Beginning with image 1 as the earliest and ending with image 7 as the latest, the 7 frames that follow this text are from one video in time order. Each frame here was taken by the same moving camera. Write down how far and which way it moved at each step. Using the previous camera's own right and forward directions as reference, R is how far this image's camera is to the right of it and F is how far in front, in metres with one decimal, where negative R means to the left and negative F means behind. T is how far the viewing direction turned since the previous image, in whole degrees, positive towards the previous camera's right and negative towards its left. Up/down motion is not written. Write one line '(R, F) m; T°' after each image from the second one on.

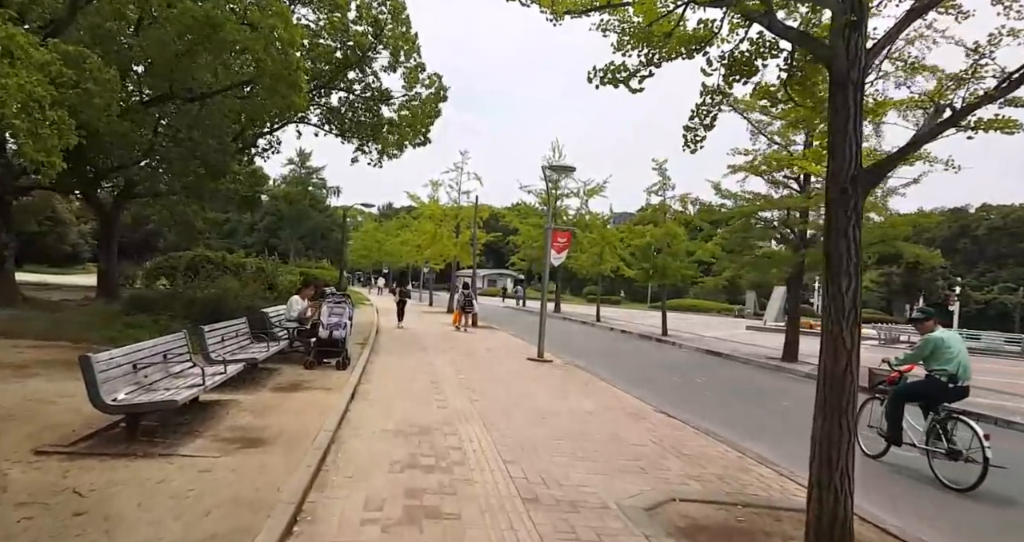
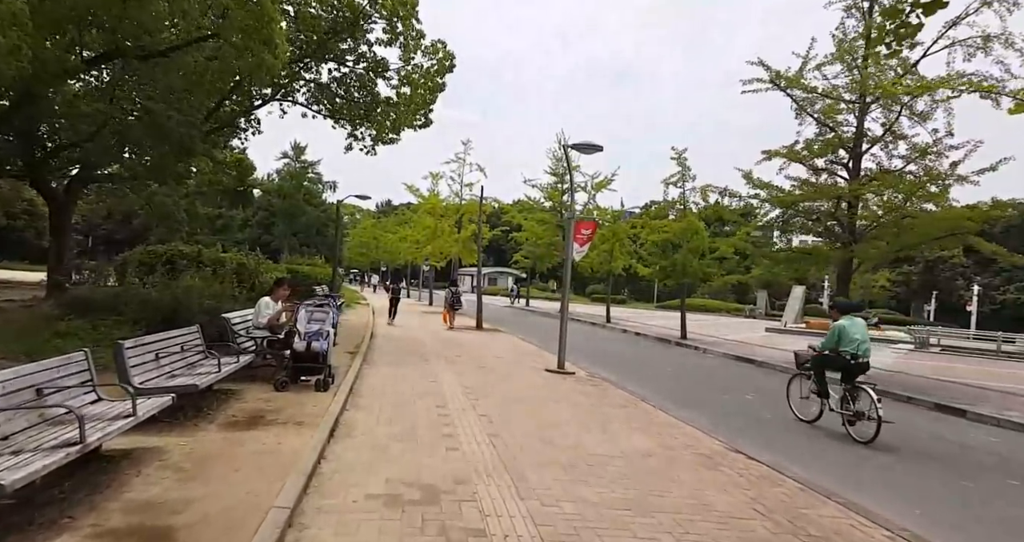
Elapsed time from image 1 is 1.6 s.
(-0.3, +2.2) m; 0°
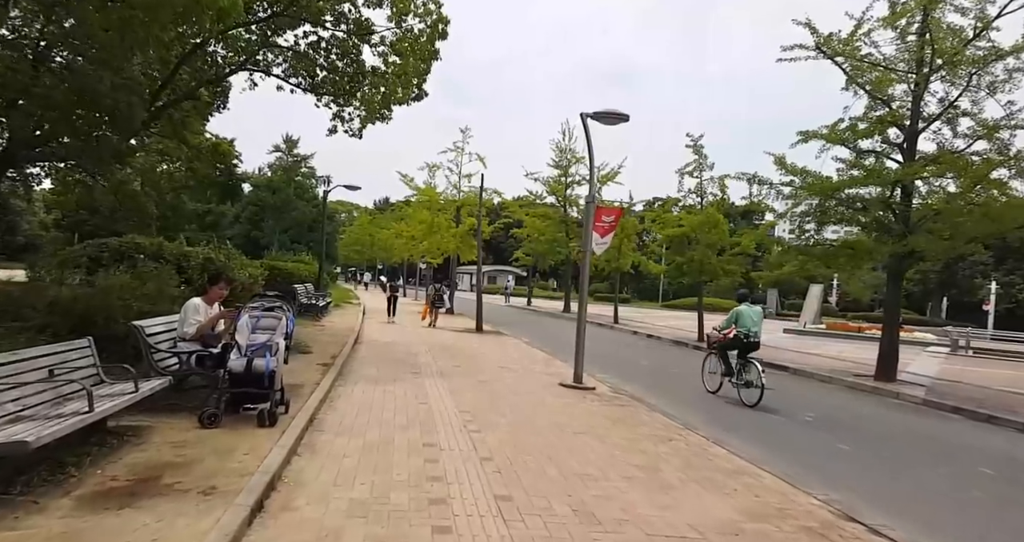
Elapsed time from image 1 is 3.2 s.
(-0.1, +2.2) m; 0°
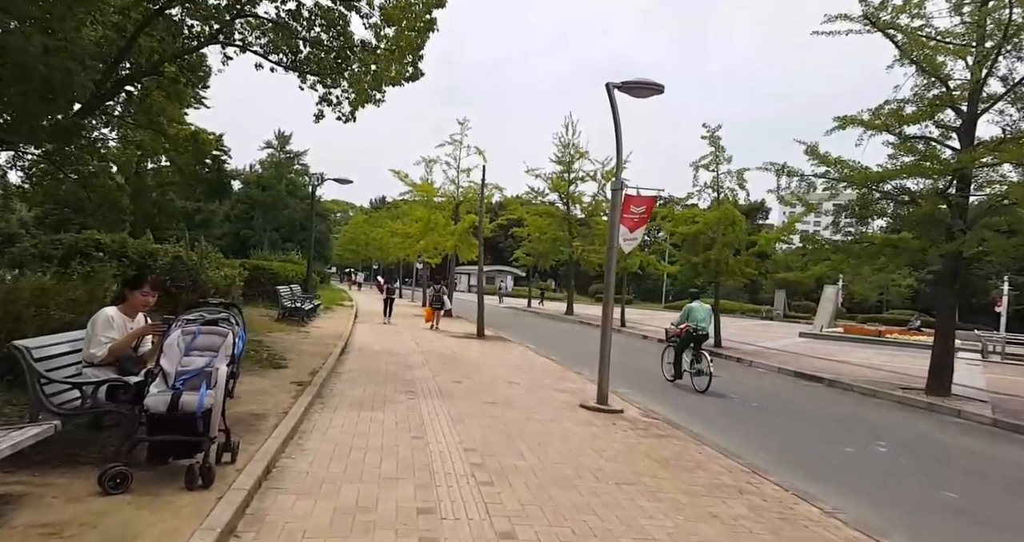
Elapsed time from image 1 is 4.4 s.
(-0.2, +1.8) m; 0°
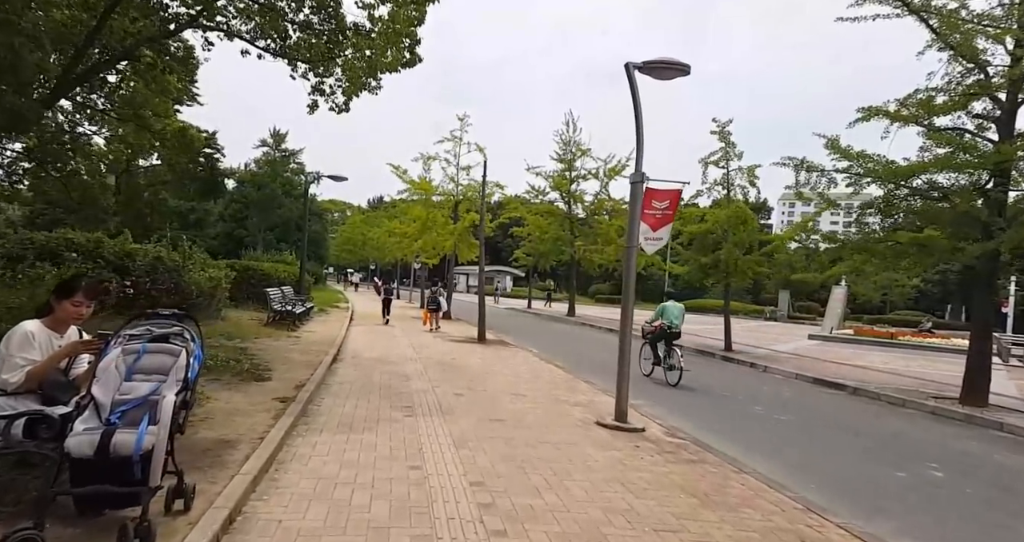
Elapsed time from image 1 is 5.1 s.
(-0.1, +1.0) m; 0°
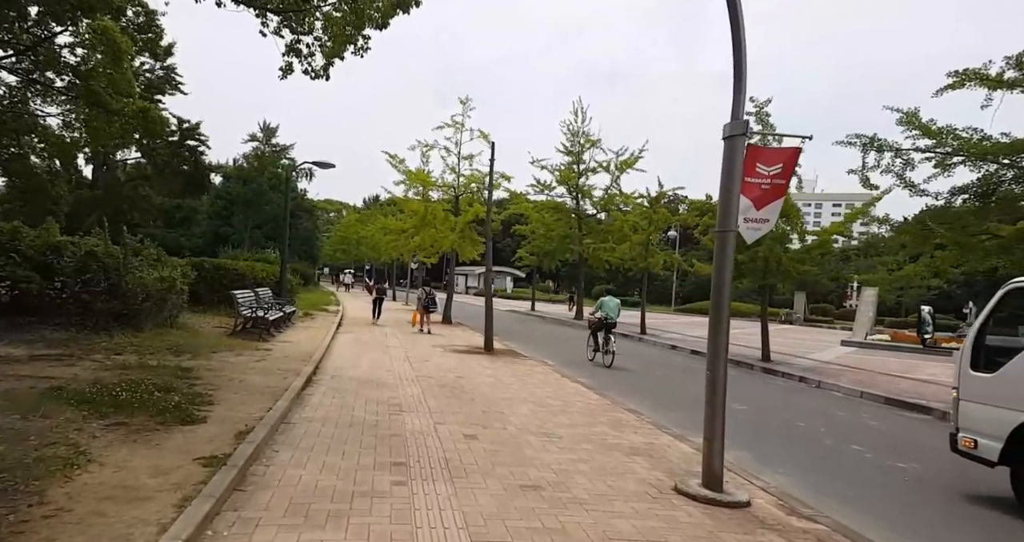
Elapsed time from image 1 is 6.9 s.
(-0.4, +2.7) m; 0°
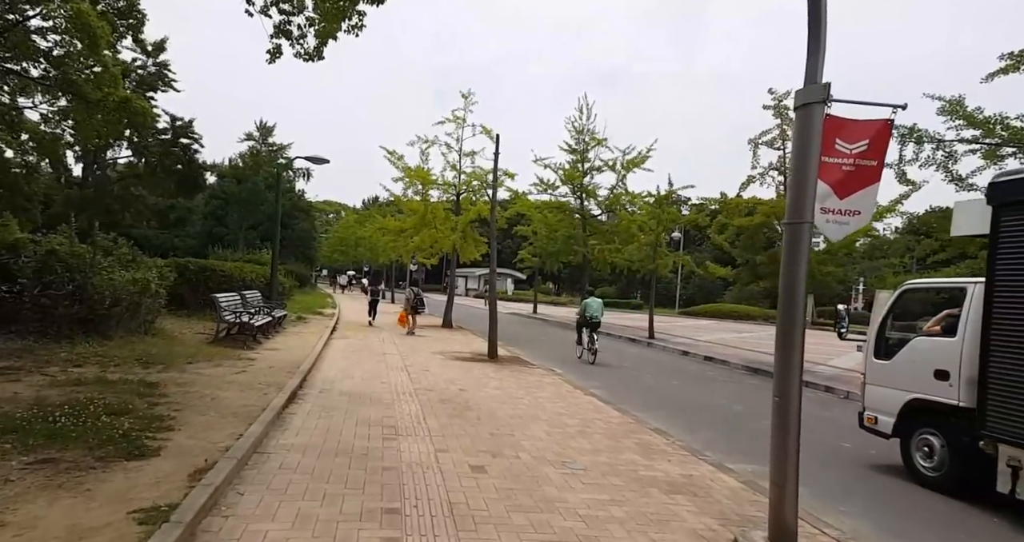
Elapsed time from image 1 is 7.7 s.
(-0.1, +1.1) m; 0°
